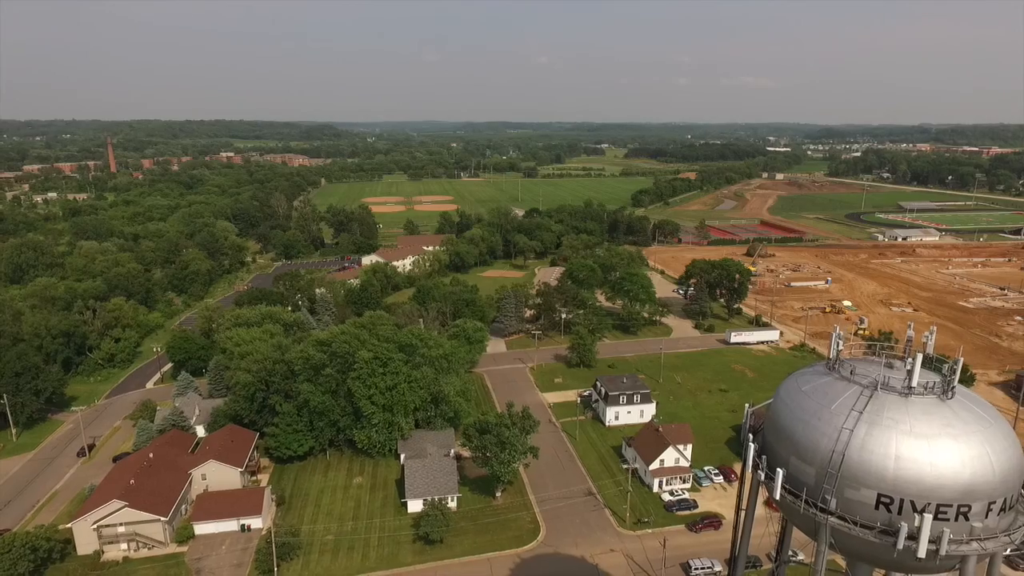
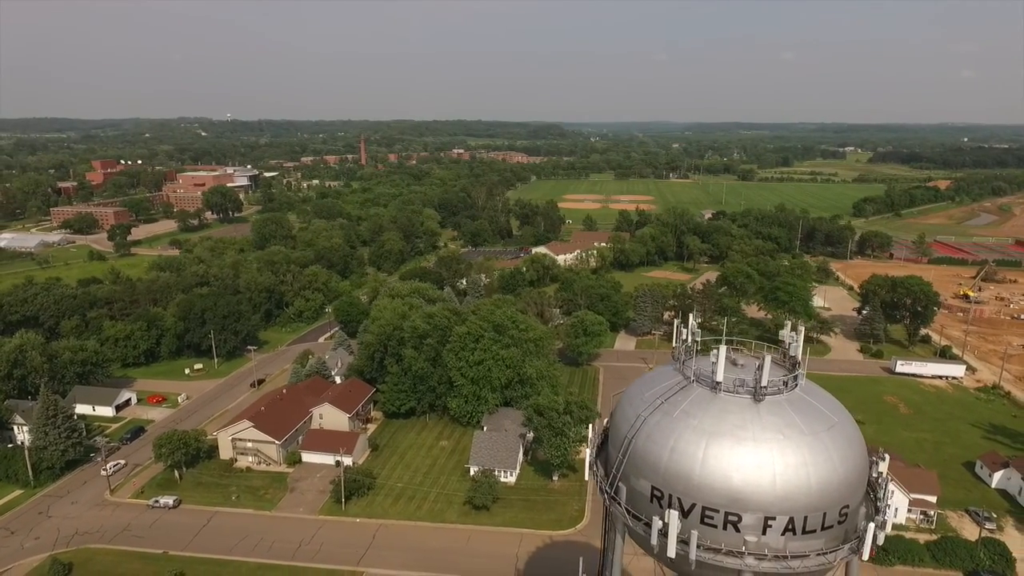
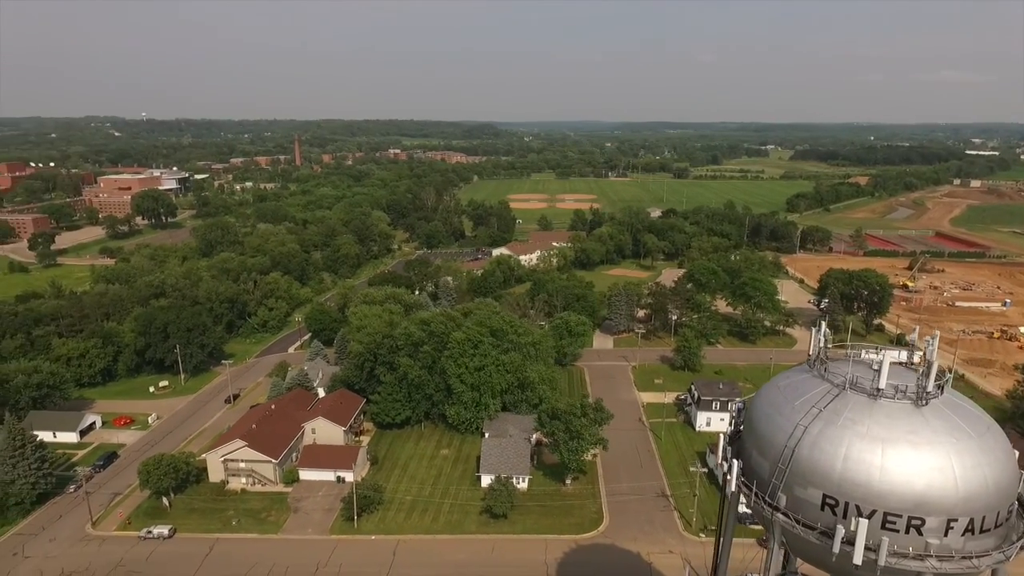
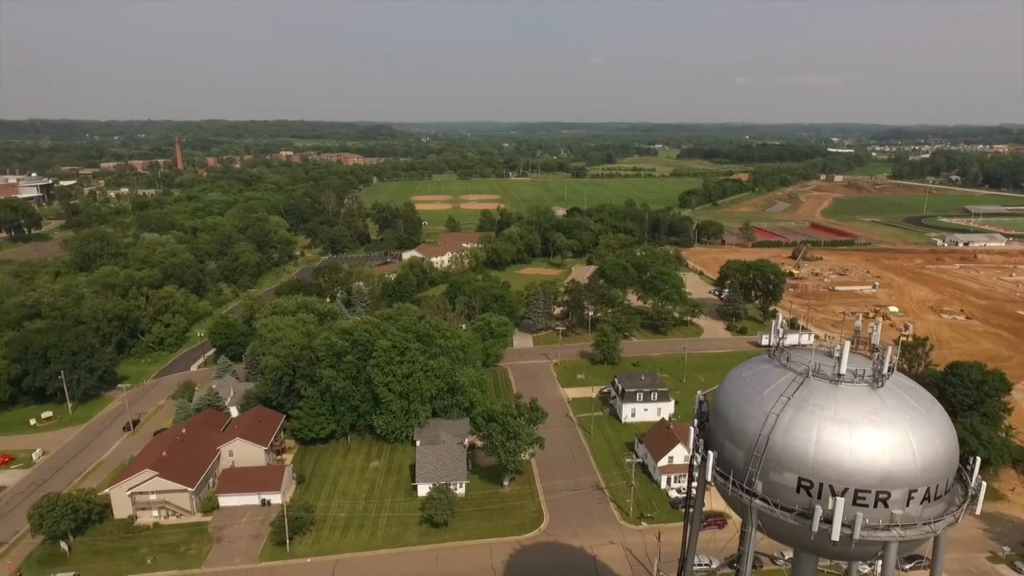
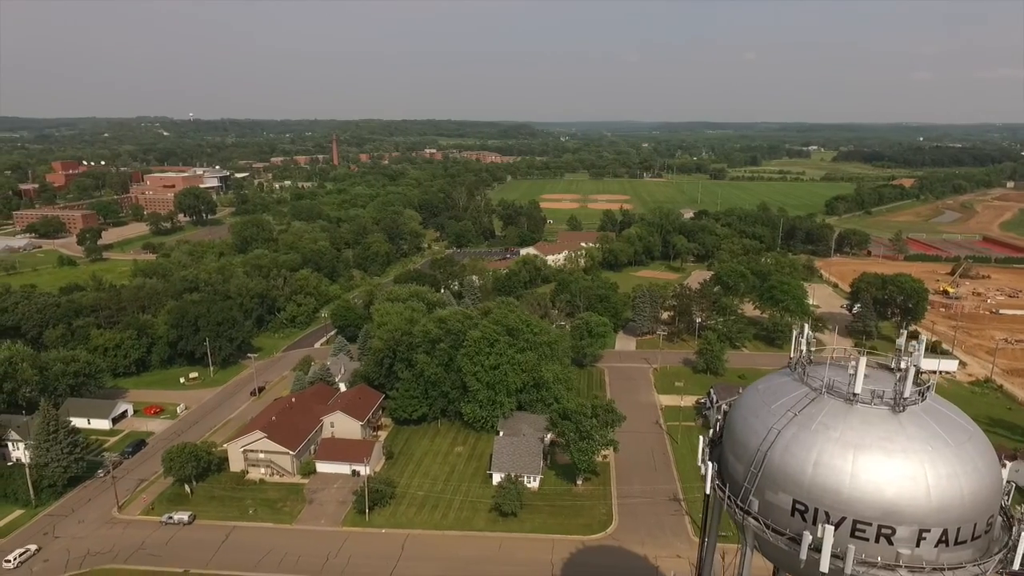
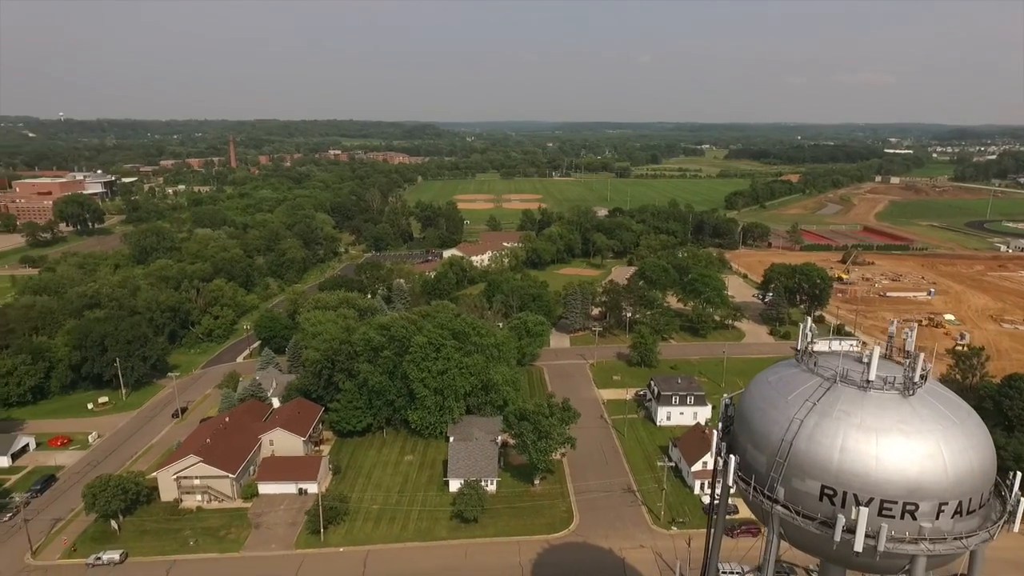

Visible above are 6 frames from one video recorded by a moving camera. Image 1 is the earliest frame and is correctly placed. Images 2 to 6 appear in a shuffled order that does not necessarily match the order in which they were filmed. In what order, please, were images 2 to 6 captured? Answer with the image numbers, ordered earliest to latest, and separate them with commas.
4, 6, 3, 5, 2
